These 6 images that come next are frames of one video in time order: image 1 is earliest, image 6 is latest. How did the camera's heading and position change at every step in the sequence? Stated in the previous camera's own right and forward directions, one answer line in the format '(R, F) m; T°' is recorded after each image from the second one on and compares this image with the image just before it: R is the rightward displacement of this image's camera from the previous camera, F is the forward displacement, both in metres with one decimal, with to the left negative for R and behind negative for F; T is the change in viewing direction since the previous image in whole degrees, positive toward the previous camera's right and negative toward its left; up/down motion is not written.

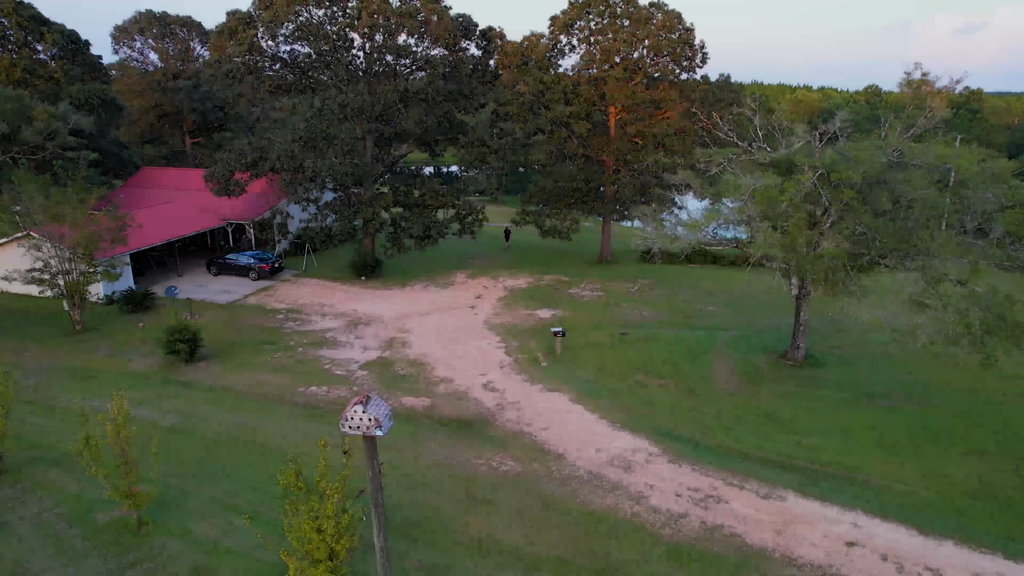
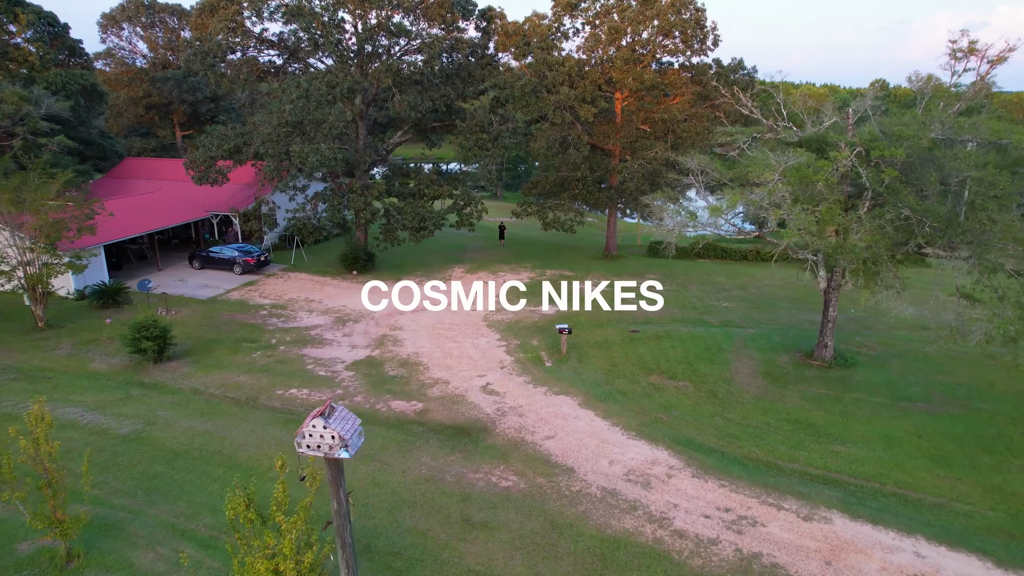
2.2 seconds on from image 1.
(-0.1, +1.5) m; 0°
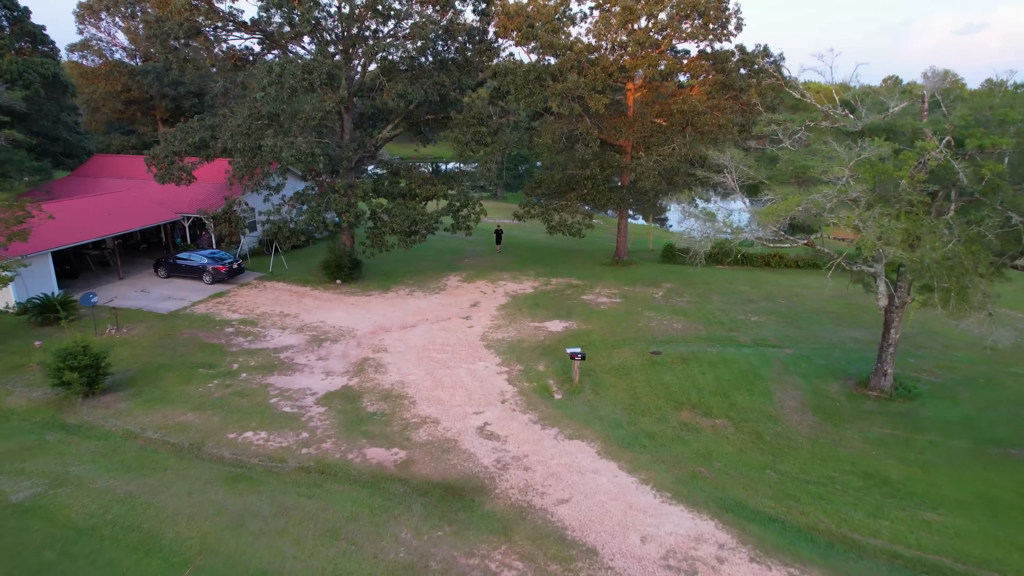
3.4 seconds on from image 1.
(-0.1, +2.4) m; 0°
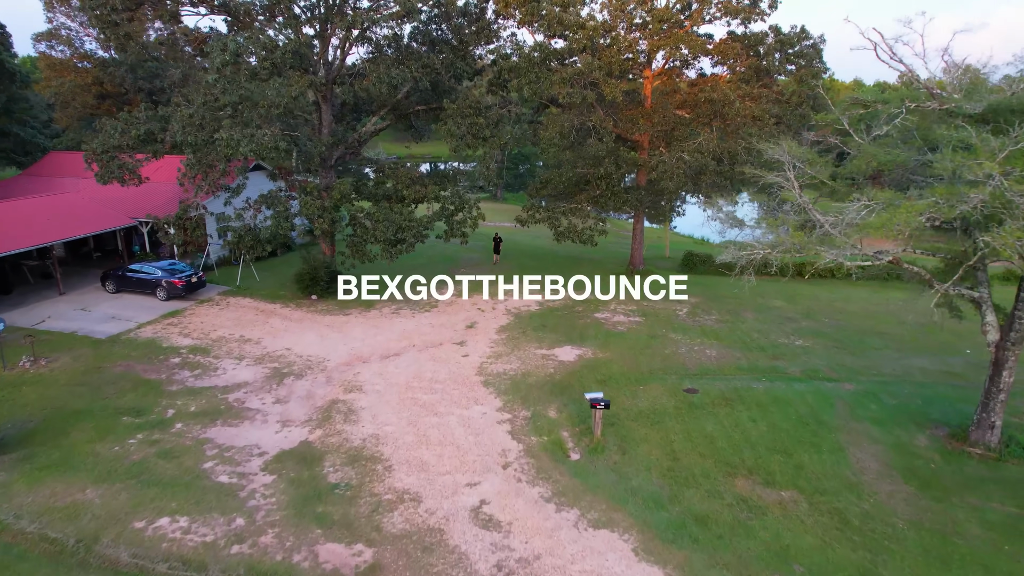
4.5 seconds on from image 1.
(-0.1, +2.8) m; 0°
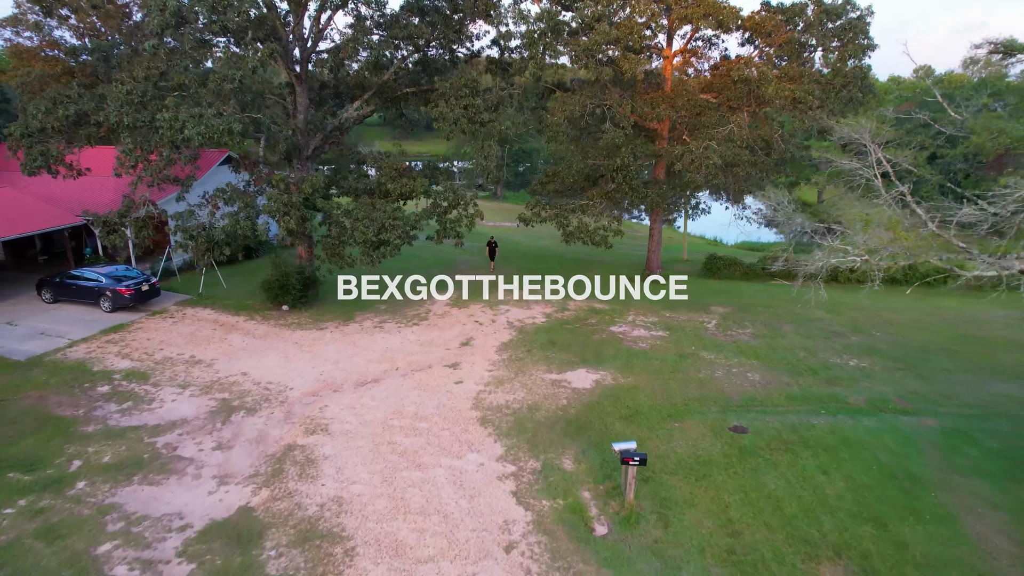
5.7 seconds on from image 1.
(-0.1, +2.5) m; 0°
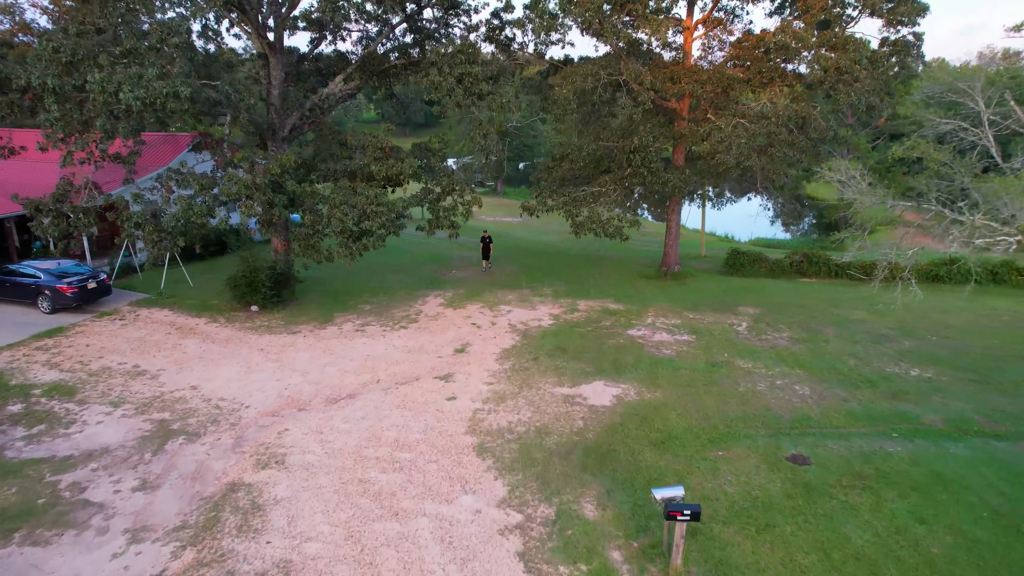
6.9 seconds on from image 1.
(-0.1, +2.0) m; 0°
